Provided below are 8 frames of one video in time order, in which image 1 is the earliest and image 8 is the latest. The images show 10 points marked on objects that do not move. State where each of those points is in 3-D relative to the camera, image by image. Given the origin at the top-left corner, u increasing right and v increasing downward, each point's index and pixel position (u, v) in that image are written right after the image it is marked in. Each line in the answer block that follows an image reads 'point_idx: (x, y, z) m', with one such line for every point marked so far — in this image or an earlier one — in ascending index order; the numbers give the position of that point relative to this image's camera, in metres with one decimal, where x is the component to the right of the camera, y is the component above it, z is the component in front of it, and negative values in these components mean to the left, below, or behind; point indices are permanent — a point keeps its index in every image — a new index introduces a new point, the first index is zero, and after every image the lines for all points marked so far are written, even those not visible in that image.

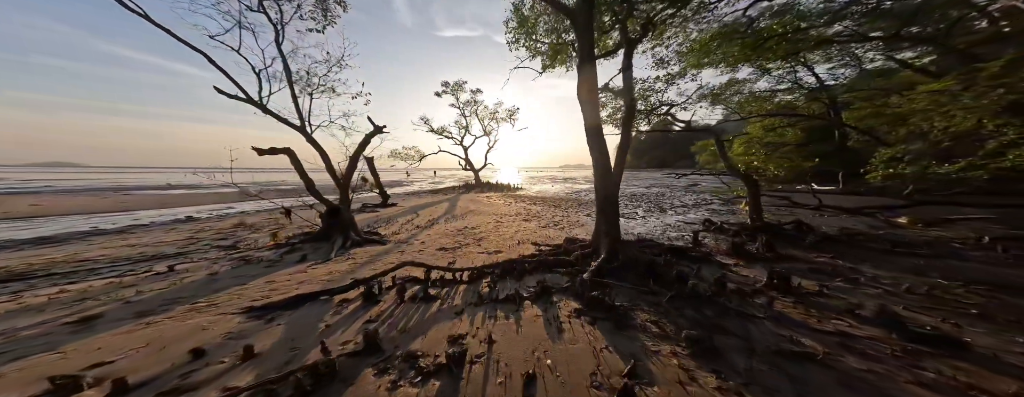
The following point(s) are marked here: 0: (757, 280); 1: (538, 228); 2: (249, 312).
0: (+3.9, -1.3, +3.8) m
1: (+1.1, -1.2, +9.6) m
2: (-3.7, -1.6, +3.4) m
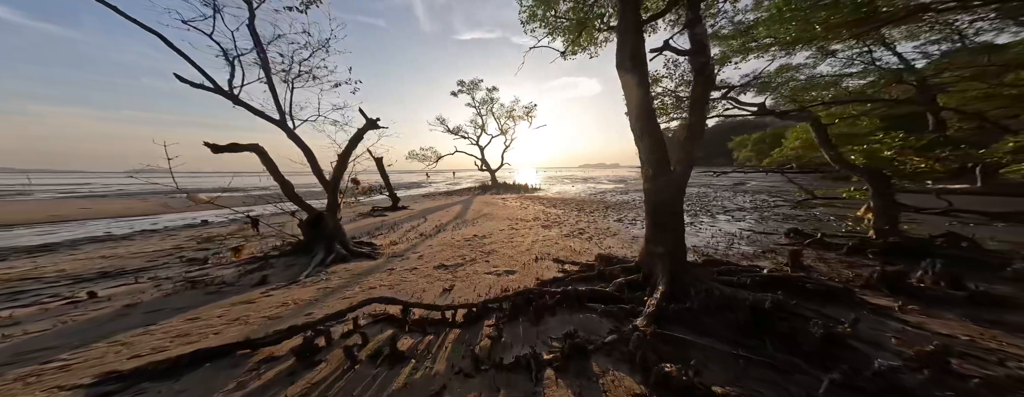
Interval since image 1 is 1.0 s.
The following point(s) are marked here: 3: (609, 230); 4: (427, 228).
0: (+4.0, -1.3, +2.0) m
1: (+1.6, -1.3, +8.0) m
2: (-3.6, -1.6, +2.1) m
3: (+3.5, -1.3, +8.5) m
4: (-3.2, -1.0, +9.1) m
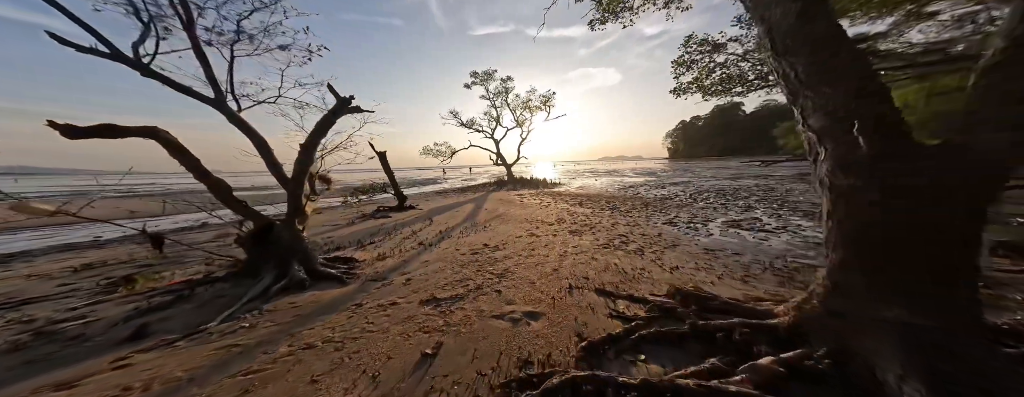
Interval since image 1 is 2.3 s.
0: (+4.1, -1.3, -0.2) m
1: (+2.1, -1.3, +5.9) m
2: (-3.5, -1.8, +0.5) m
3: (+4.0, -1.2, +6.4) m
4: (-2.6, -0.9, +7.4) m
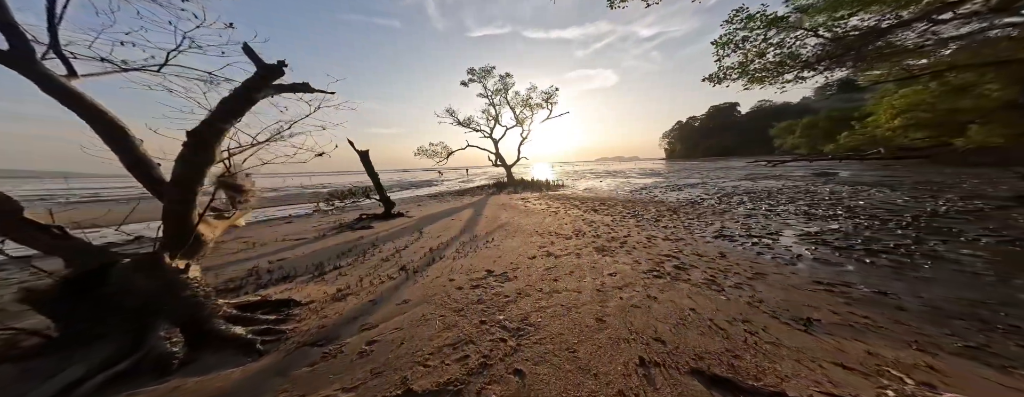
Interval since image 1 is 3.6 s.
0: (+4.4, -1.4, -1.9) m
1: (+2.4, -1.5, +4.2) m
2: (-3.1, -1.9, -1.3) m
3: (+4.3, -1.3, +4.7) m
4: (-2.3, -1.1, +5.7) m
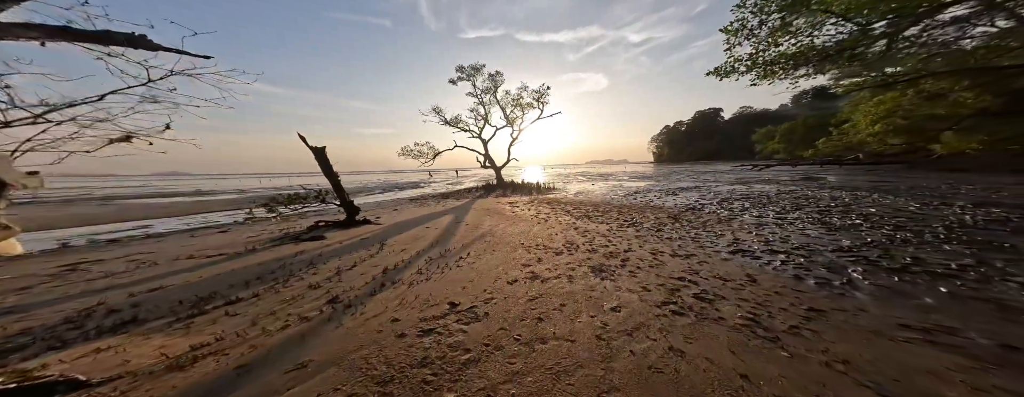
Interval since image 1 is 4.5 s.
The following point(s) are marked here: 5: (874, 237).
0: (+4.3, -1.5, -2.9) m
1: (+2.0, -1.6, +3.1) m
2: (-3.3, -2.0, -2.6) m
3: (+3.9, -1.5, +3.6) m
4: (-2.7, -1.3, +4.4) m
5: (+8.9, -0.9, +5.9) m
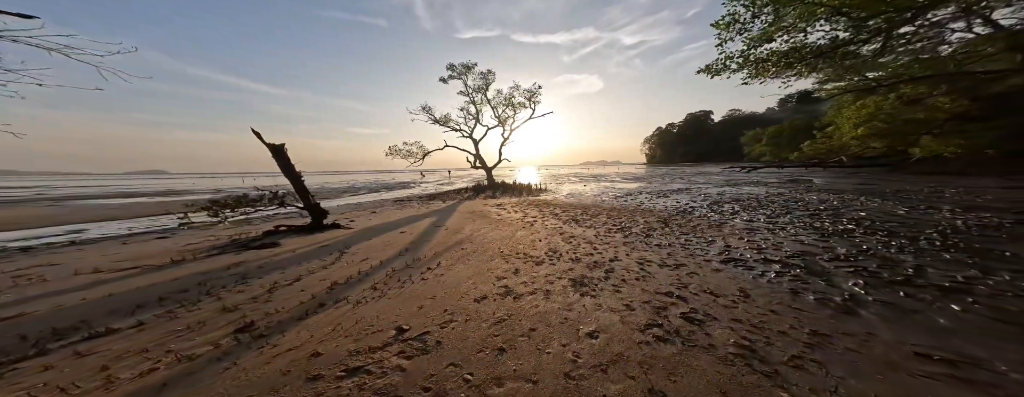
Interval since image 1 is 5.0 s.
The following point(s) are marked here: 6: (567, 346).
0: (+3.9, -1.6, -3.3) m
1: (+1.6, -1.7, +2.6) m
2: (-3.7, -2.0, -3.2) m
3: (+3.4, -1.6, +3.2) m
4: (-3.2, -1.3, +3.8) m
5: (+8.3, -1.1, +5.6) m
6: (+0.6, -1.7, +2.8) m
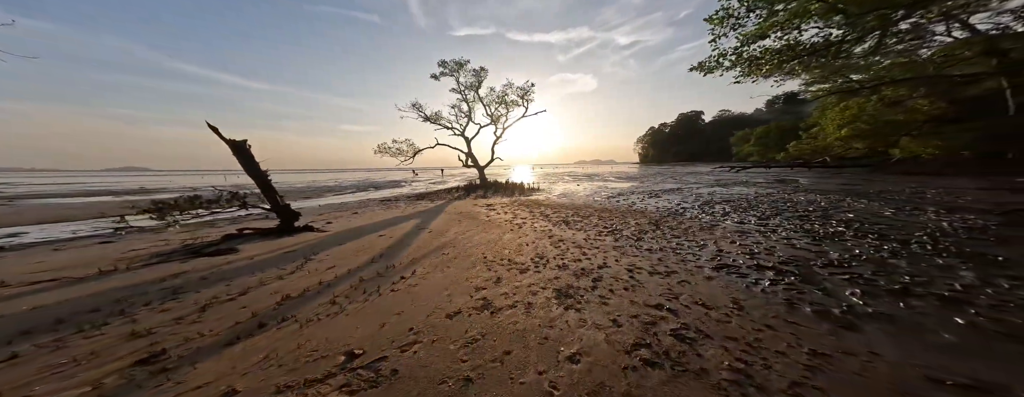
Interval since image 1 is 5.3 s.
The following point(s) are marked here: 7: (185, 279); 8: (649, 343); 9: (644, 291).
0: (+3.8, -1.7, -3.6) m
1: (+1.3, -1.8, +2.3) m
2: (-3.8, -2.1, -3.6) m
3: (+3.1, -1.6, +2.9) m
4: (-3.6, -1.4, +3.4) m
5: (+7.9, -1.1, +5.5) m
6: (+0.3, -1.7, +2.5) m
7: (-5.0, -1.4, +3.8) m
8: (+1.6, -1.7, +2.9) m
9: (+2.2, -1.5, +4.0) m
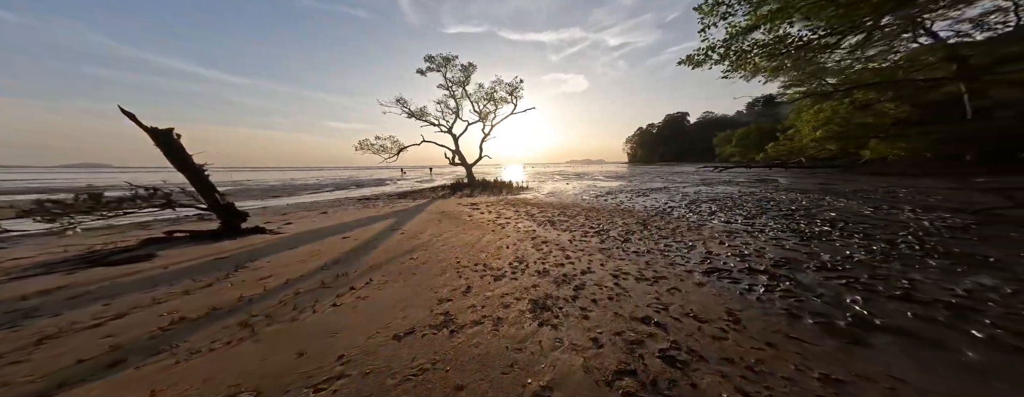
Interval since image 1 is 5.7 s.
0: (+3.7, -1.7, -4.0) m
1: (+0.9, -1.7, +1.8) m
2: (-4.0, -2.1, -4.3) m
3: (+2.7, -1.6, +2.5) m
4: (-4.0, -1.4, +2.7) m
5: (+7.4, -1.1, +5.3) m
6: (-0.1, -1.7, +1.9) m
7: (-5.5, -1.3, +3.0) m
8: (+1.2, -1.6, +2.4) m
9: (+1.7, -1.5, +3.6) m
